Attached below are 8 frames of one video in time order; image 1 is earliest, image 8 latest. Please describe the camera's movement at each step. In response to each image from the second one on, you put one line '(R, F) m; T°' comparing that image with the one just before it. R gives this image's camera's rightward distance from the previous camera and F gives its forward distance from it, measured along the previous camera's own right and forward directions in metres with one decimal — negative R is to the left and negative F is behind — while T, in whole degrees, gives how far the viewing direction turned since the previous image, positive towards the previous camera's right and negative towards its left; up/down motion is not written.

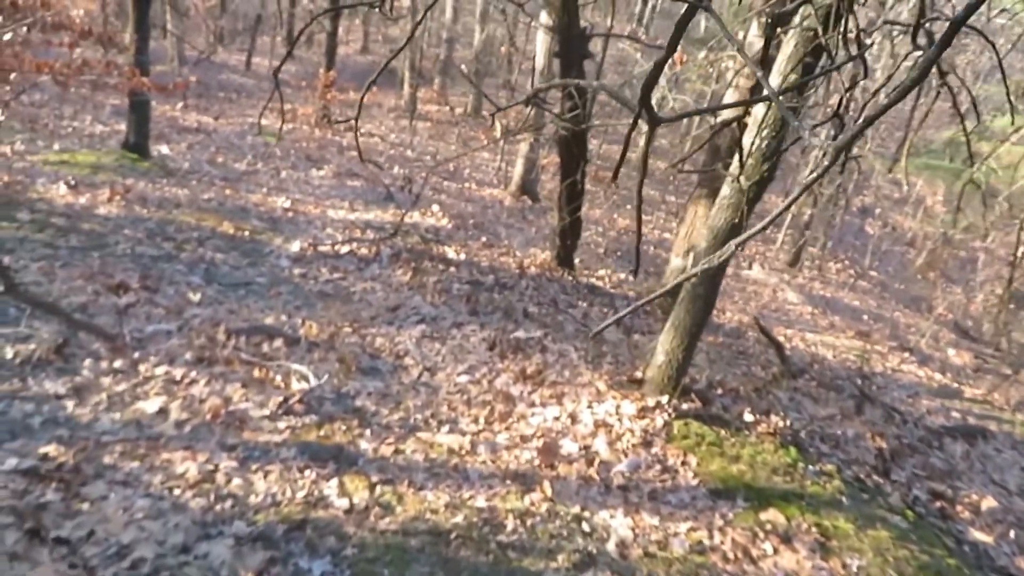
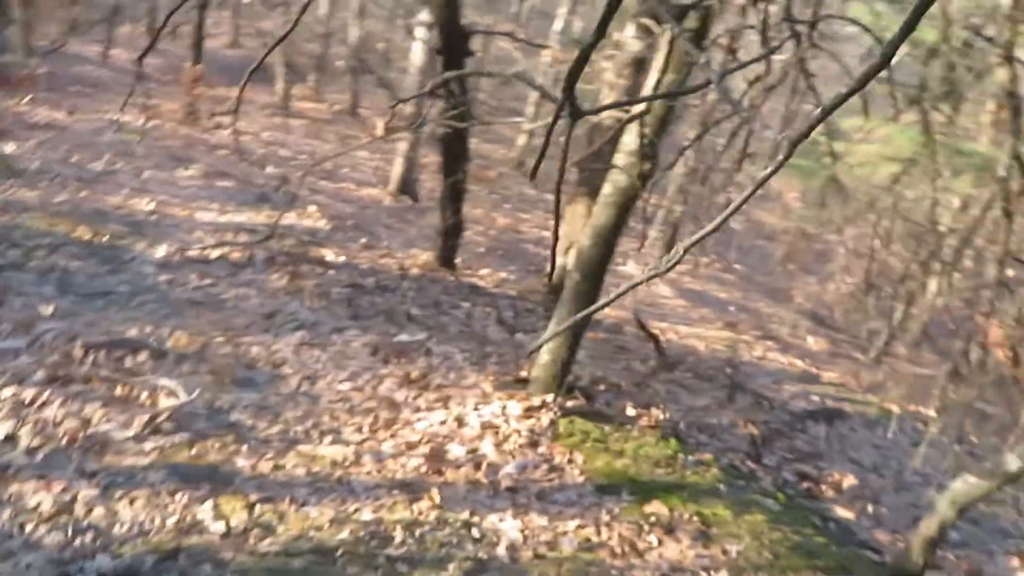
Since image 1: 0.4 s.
(0.0, +0.1) m; +8°
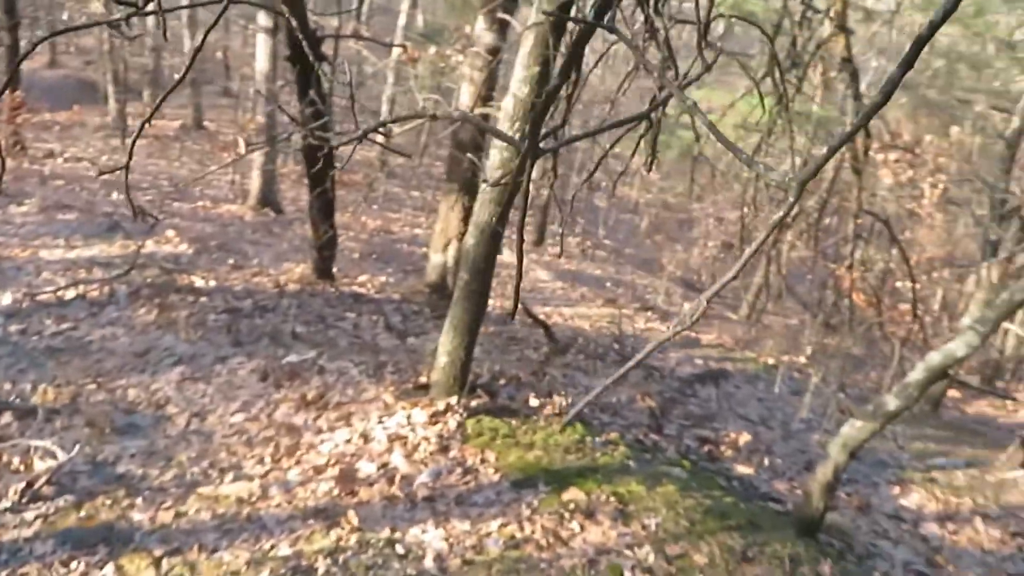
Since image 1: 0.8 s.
(-0.1, +0.1) m; +9°
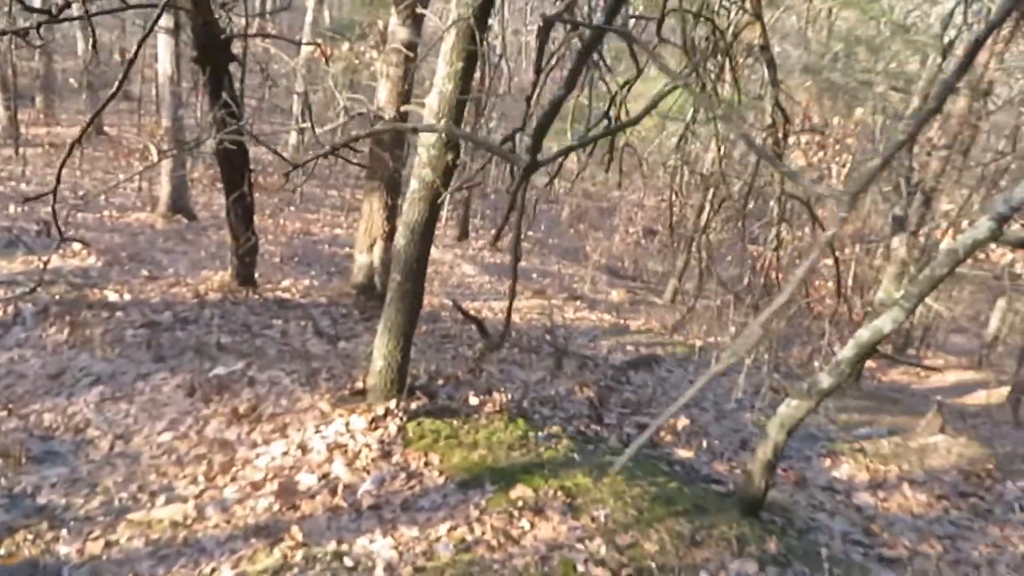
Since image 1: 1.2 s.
(-0.1, +0.1) m; +5°
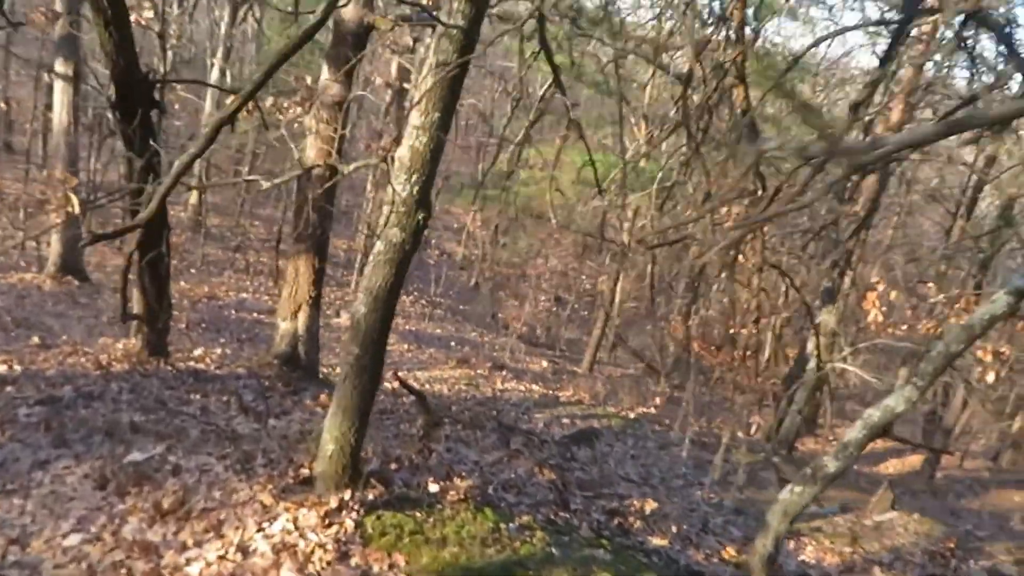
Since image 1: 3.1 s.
(-0.5, +0.5) m; +7°
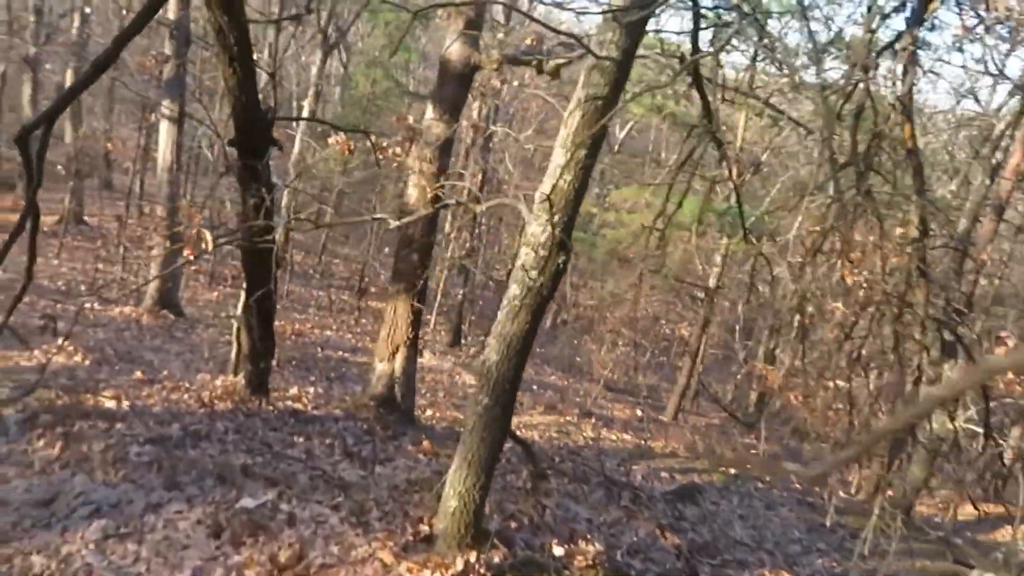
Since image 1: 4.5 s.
(-0.4, +0.3) m; -5°
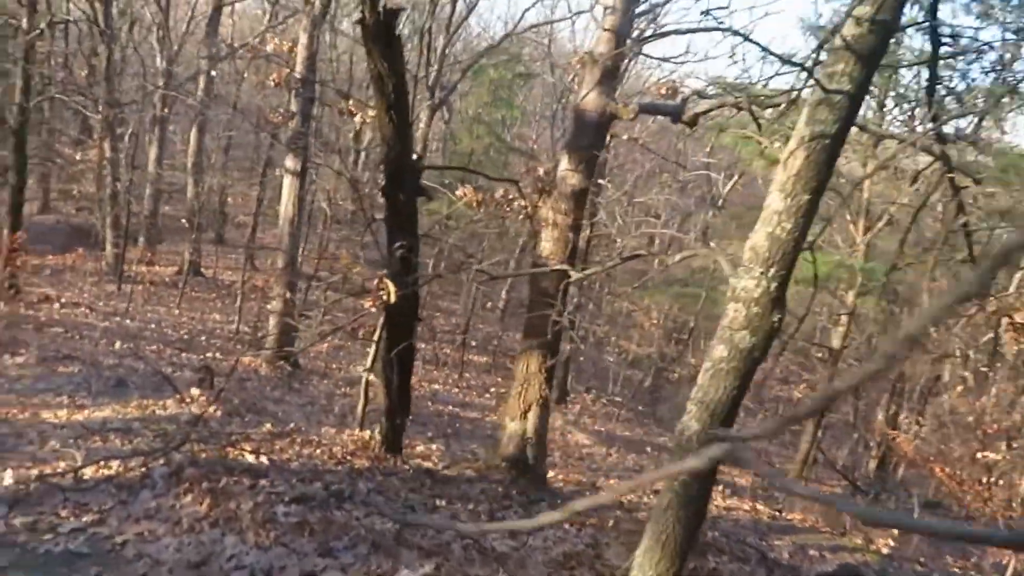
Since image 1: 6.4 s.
(-0.6, +0.4) m; -6°
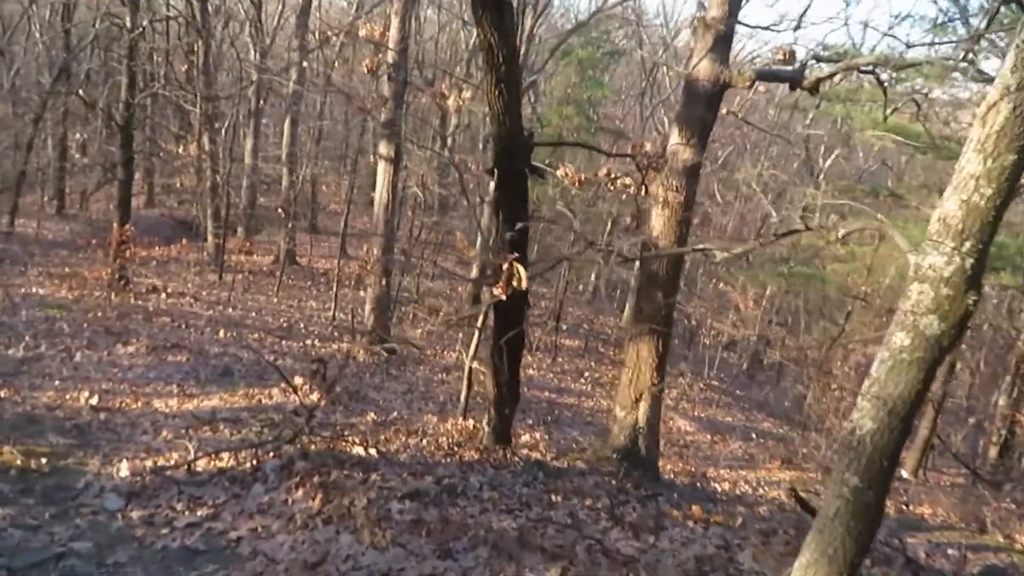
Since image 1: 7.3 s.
(-0.3, +0.4) m; -6°
